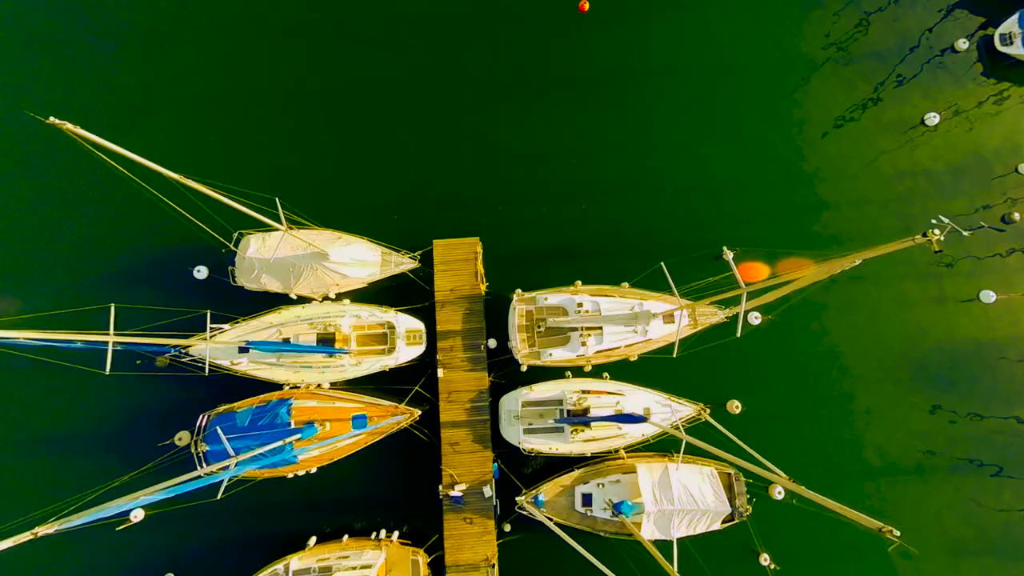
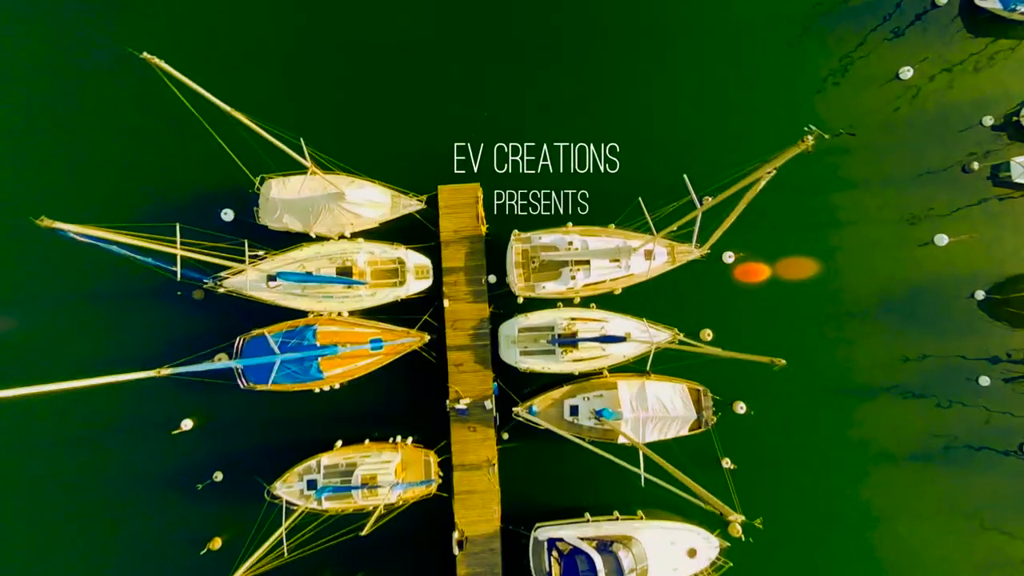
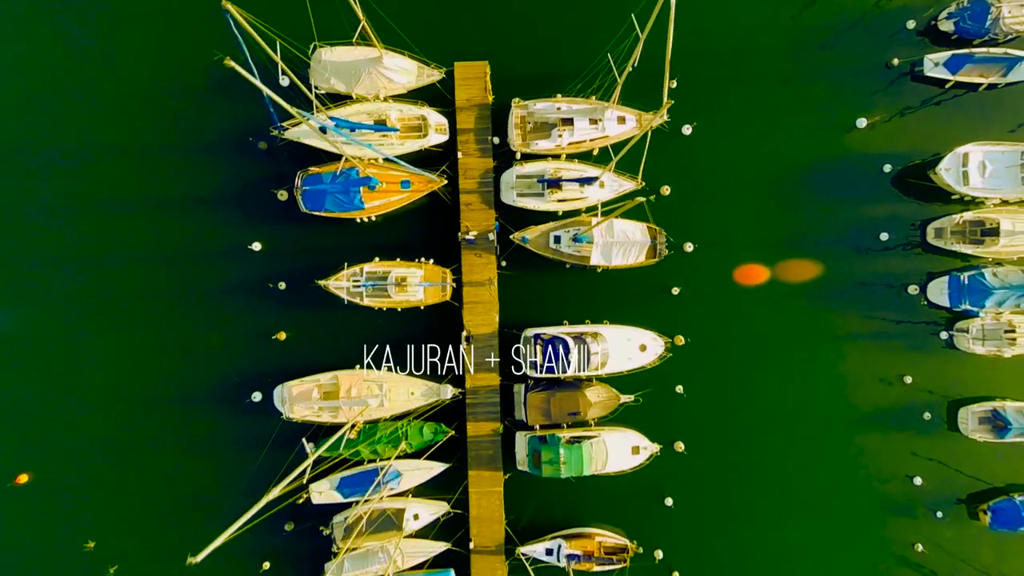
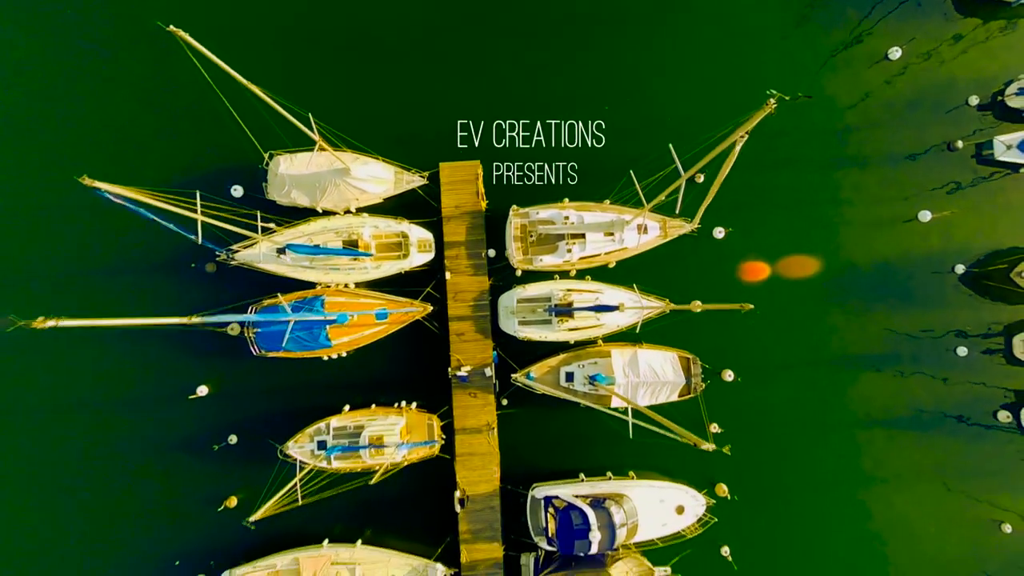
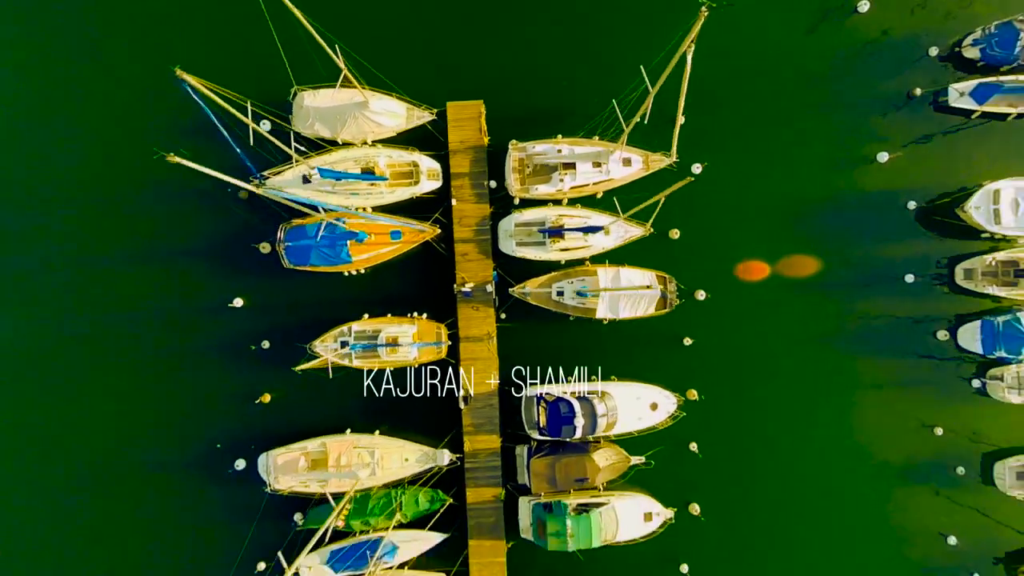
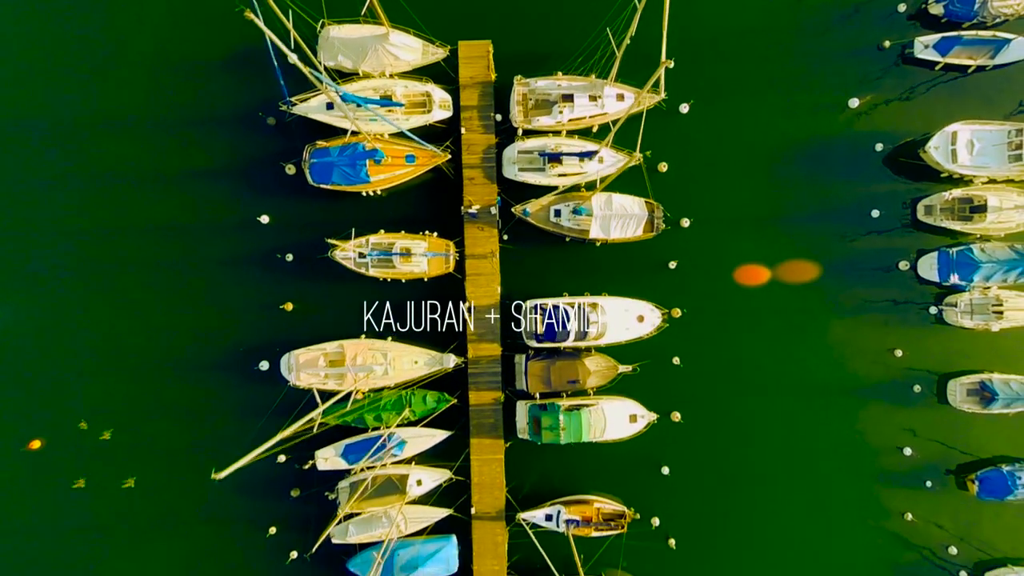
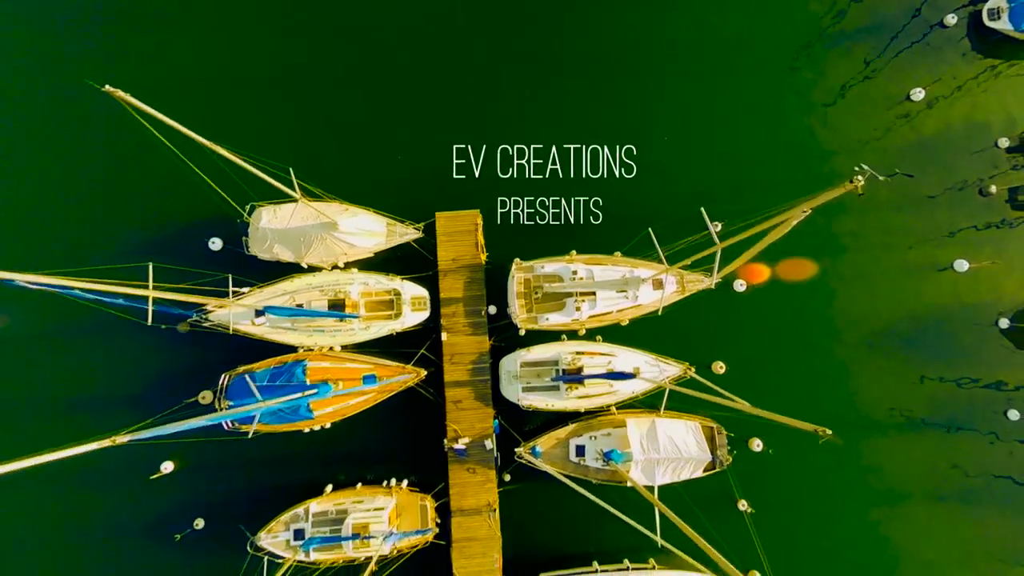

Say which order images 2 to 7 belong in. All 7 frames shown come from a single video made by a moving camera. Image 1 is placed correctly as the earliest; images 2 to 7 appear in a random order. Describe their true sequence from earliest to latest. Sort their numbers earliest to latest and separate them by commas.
7, 2, 4, 5, 3, 6
